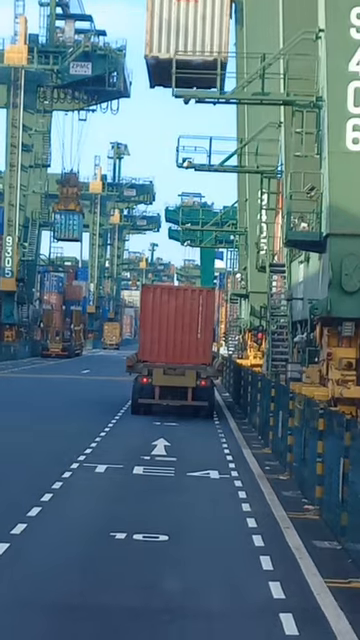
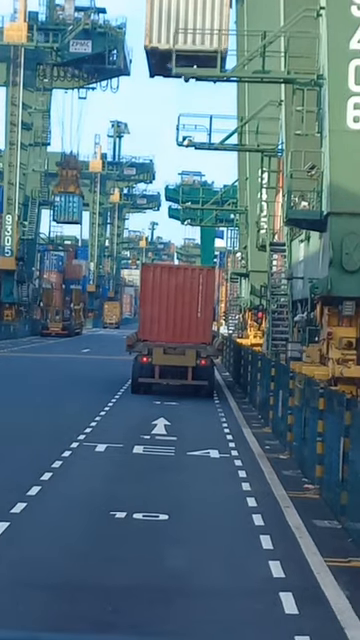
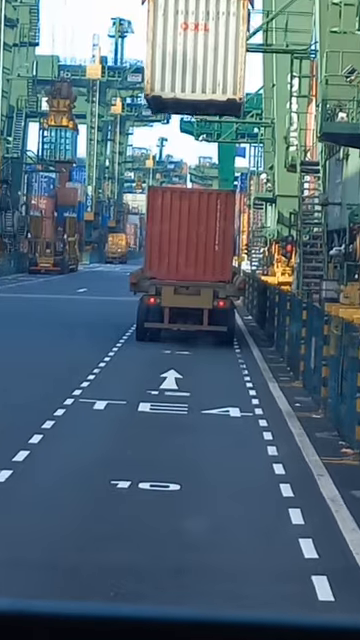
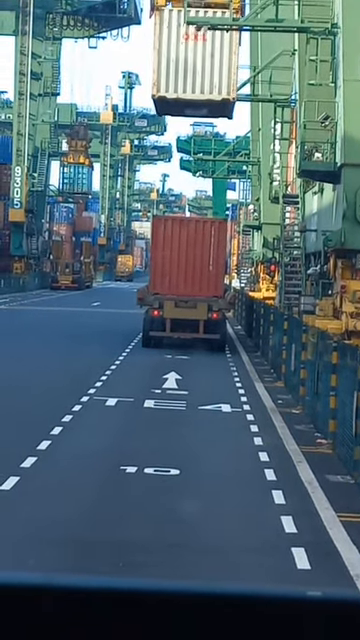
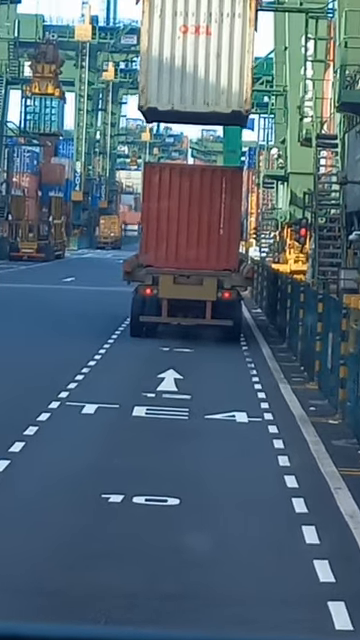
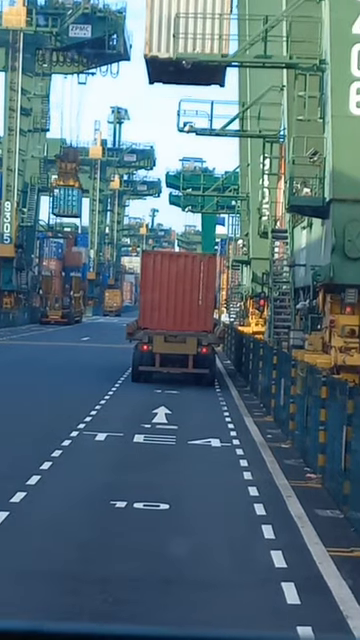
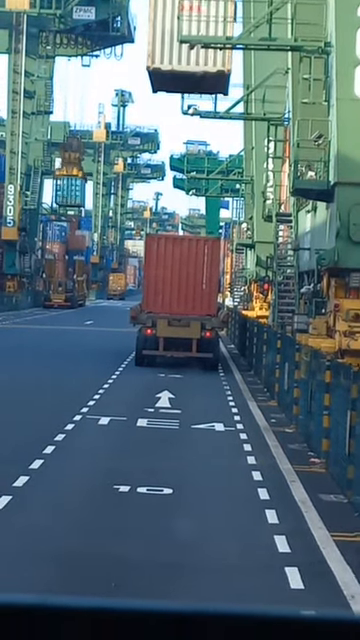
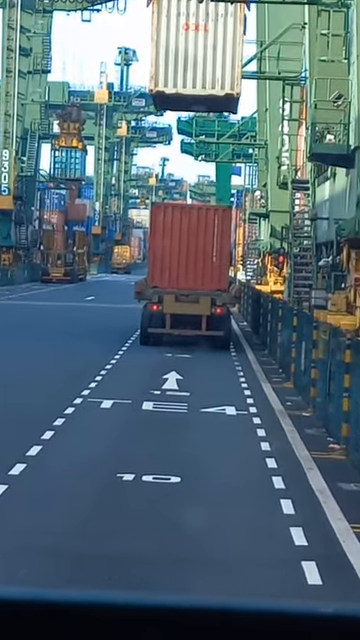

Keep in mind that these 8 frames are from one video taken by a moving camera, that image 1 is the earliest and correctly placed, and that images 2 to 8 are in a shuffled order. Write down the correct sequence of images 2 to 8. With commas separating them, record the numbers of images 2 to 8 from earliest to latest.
2, 6, 7, 4, 8, 3, 5
